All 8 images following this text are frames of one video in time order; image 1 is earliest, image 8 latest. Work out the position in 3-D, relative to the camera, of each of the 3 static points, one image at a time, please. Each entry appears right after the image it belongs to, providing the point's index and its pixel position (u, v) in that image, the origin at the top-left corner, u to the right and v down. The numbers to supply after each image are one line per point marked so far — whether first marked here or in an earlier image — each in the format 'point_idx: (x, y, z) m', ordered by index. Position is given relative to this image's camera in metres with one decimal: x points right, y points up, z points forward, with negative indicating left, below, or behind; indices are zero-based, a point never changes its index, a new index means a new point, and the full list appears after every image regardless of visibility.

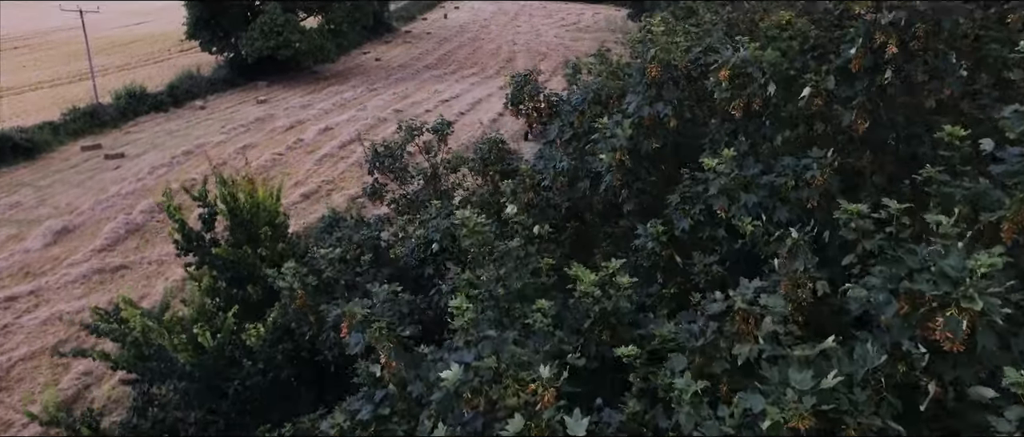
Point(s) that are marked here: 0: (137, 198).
0: (-9.2, +0.5, +15.8) m
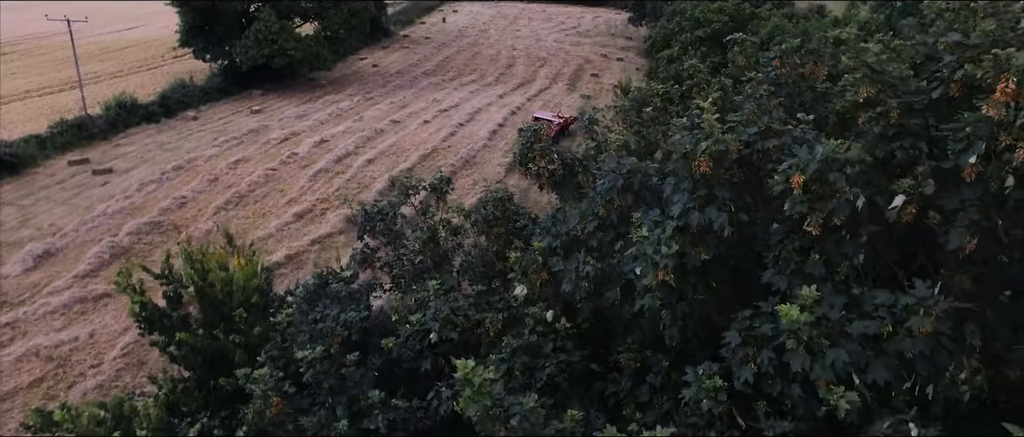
0: (-9.2, 0.0, +15.2) m
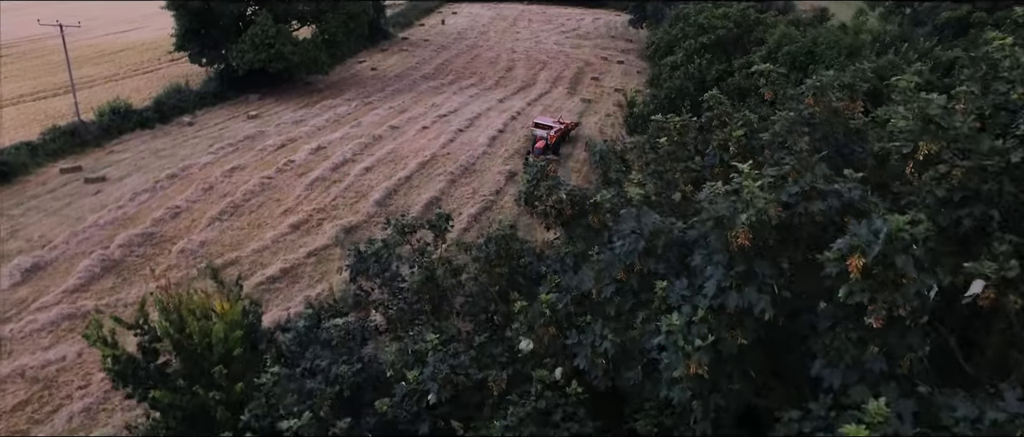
0: (-9.2, -0.2, +14.8) m
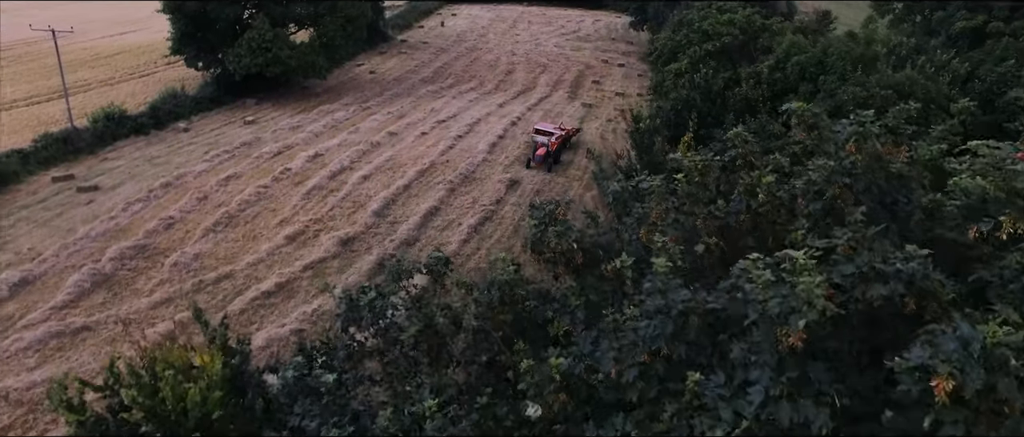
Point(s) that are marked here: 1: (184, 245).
0: (-9.1, -0.5, +14.5) m
1: (-7.3, -0.6, +14.3) m
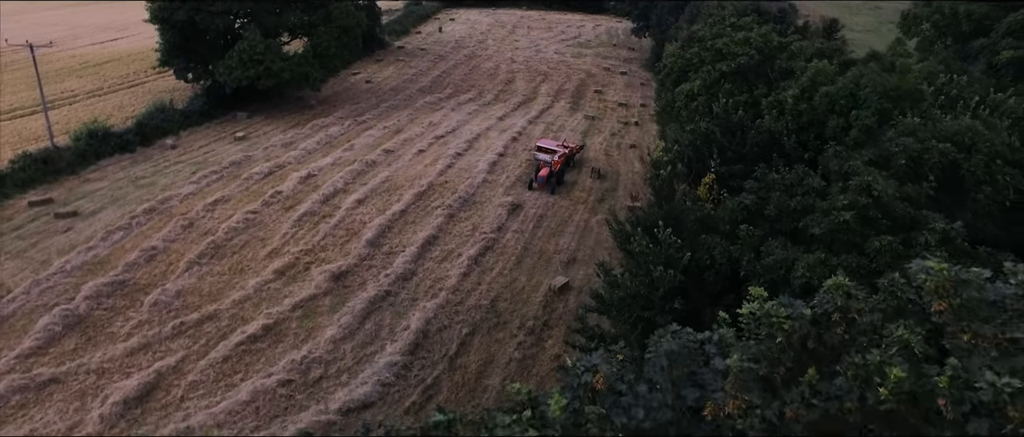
0: (-9.1, -1.2, +13.6) m
1: (-7.3, -1.3, +13.4) m
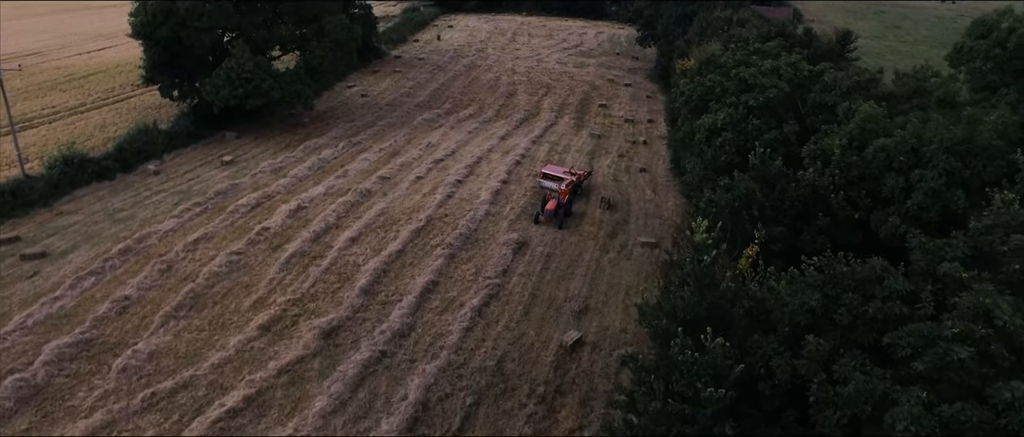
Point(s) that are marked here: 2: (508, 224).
0: (-8.9, -2.2, +12.3) m
1: (-7.1, -2.3, +12.2) m
2: (-0.1, -0.1, +17.1) m
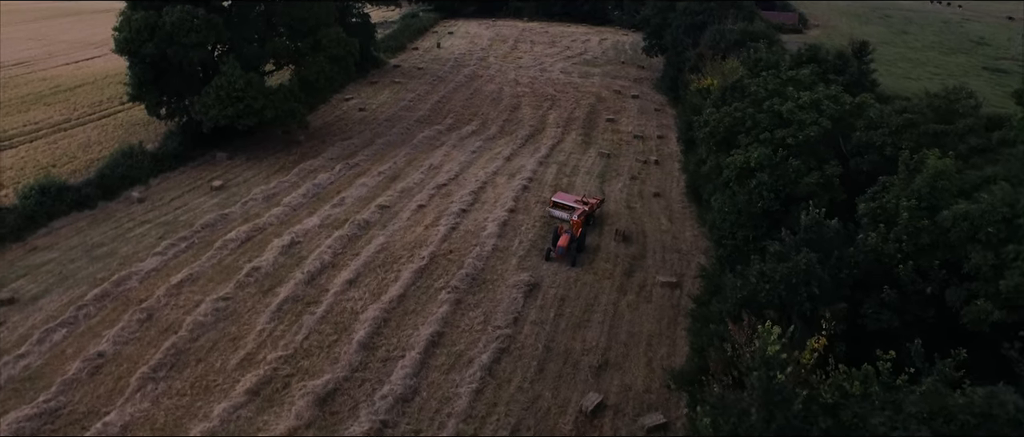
0: (-8.7, -3.1, +11.1) m
1: (-6.8, -3.2, +11.0) m
2: (+0.1, -1.1, +15.9) m
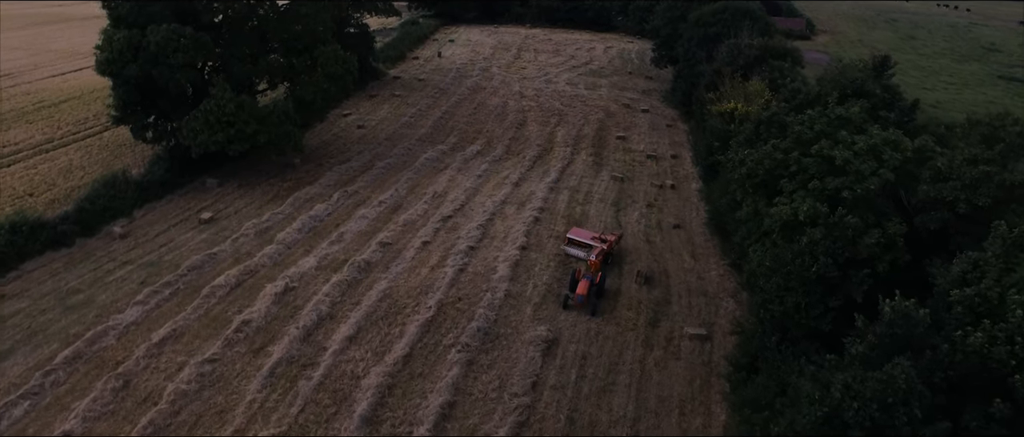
0: (-8.3, -4.1, +9.7) m
1: (-6.5, -4.2, +9.6) m
2: (+0.5, -2.1, +14.5) m
